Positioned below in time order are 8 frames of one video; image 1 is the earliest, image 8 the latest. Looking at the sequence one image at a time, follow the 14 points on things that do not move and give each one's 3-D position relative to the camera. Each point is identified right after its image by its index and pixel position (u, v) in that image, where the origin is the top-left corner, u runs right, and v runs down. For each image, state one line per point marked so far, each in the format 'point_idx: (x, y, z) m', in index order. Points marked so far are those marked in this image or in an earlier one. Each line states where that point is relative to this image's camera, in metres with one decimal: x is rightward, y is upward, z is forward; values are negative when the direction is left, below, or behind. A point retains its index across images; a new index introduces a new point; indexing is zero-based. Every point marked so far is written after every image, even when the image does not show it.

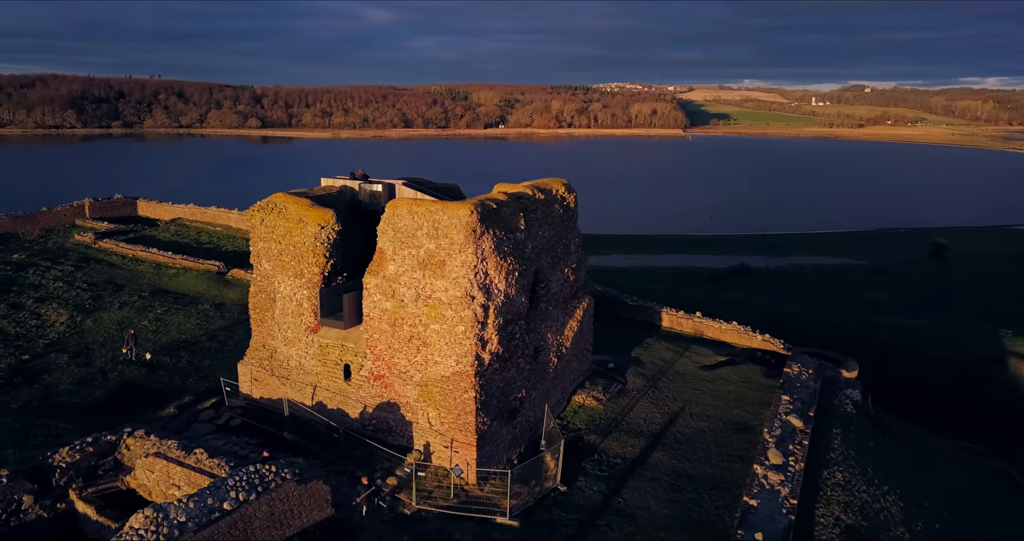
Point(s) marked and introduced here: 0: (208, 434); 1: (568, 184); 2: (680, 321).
0: (-4.3, -2.3, +10.8) m
1: (+0.9, +1.4, +12.3) m
2: (+3.7, -1.1, +16.8) m
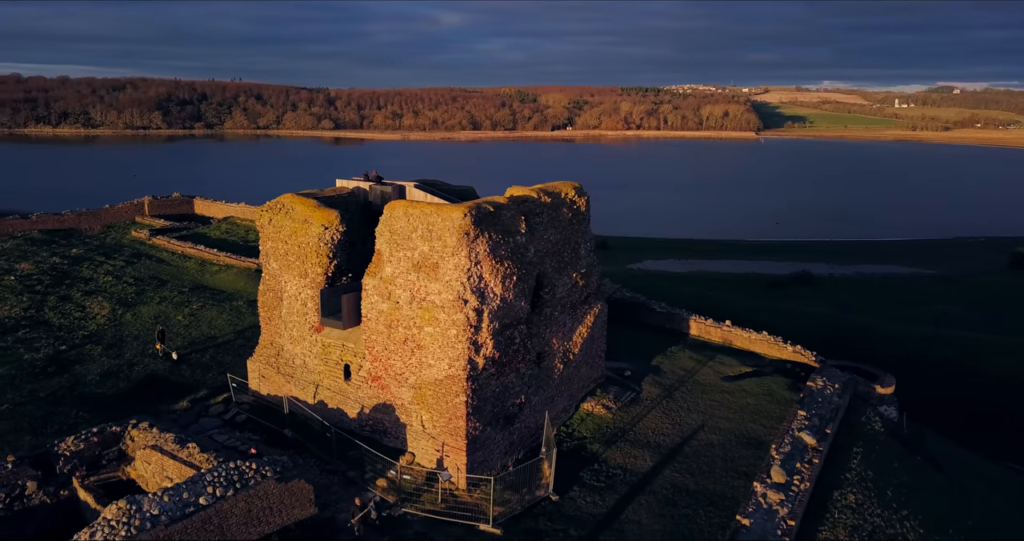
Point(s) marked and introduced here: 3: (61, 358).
0: (-4.3, -2.3, +11.0) m
1: (+1.1, +1.4, +12.1) m
2: (+4.2, -1.3, +16.3) m
3: (-8.6, -1.6, +14.4) m
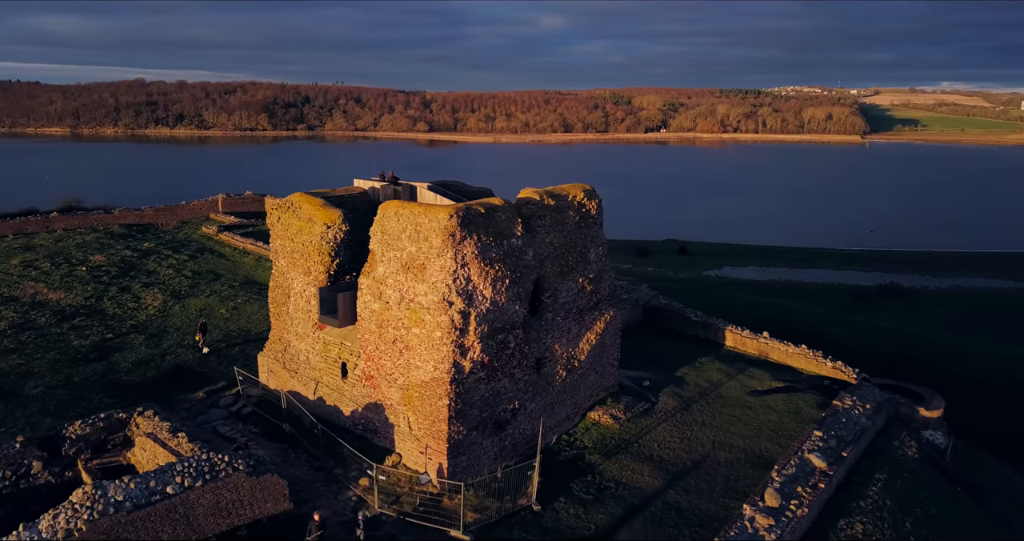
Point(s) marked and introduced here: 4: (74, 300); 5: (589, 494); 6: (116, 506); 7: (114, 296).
0: (-4.4, -2.2, +11.4) m
1: (+1.2, +1.3, +11.8) m
2: (+4.8, -1.4, +15.6) m
3: (-8.2, -1.5, +15.2) m
4: (-10.6, -0.7, +18.3) m
5: (+1.0, -3.0, +10.0) m
6: (-4.0, -2.4, +7.7) m
7: (-9.8, -0.6, +18.6) m
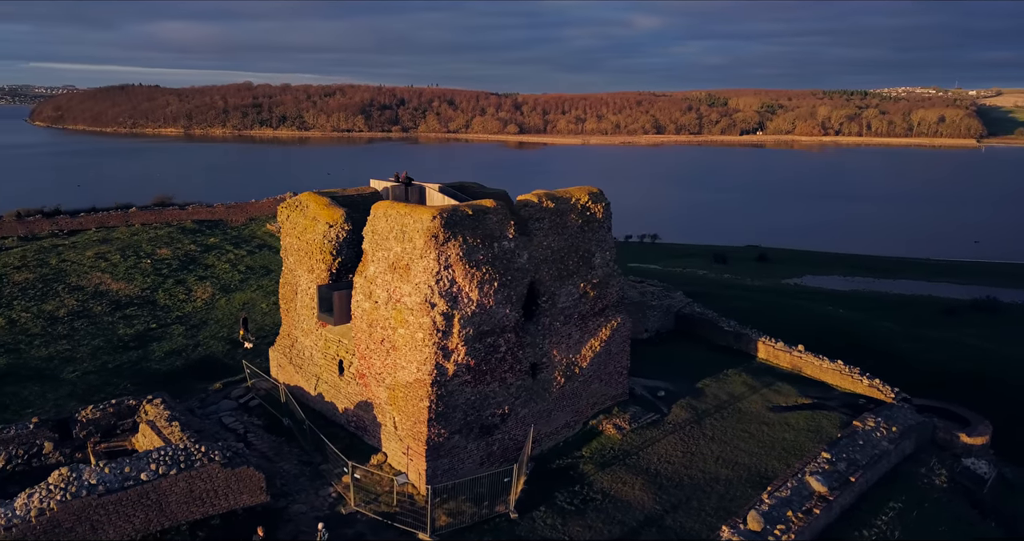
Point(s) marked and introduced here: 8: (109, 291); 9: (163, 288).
0: (-4.4, -2.2, +11.7) m
1: (+1.3, +1.2, +11.5) m
2: (+5.2, -1.6, +14.8) m
3: (-7.7, -1.3, +16.0) m
4: (-9.7, -0.5, +19.3) m
5: (+0.8, -3.0, +9.8) m
6: (-4.5, -2.3, +8.0) m
7: (-8.9, -0.5, +19.6) m
8: (-10.2, -0.5, +19.2) m
9: (-9.0, -0.5, +19.5) m
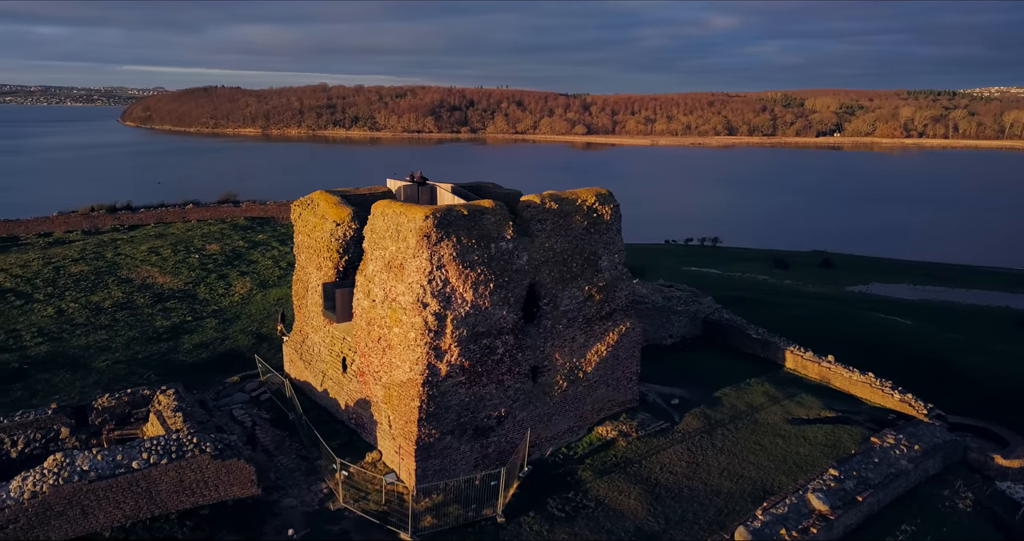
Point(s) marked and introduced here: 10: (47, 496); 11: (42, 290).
0: (-4.3, -2.1, +12.0) m
1: (+1.4, +1.2, +11.3) m
2: (+5.5, -1.7, +14.2) m
3: (-7.2, -1.2, +16.5) m
4: (-8.9, -0.4, +20.0) m
5: (+0.6, -3.1, +9.6) m
6: (-4.7, -2.2, +8.3) m
7: (-8.0, -0.3, +20.2) m
8: (-9.5, -0.4, +20.0) m
9: (-8.2, -0.3, +20.2) m
10: (-4.9, -2.4, +8.1) m
11: (-11.9, -0.5, +19.1) m
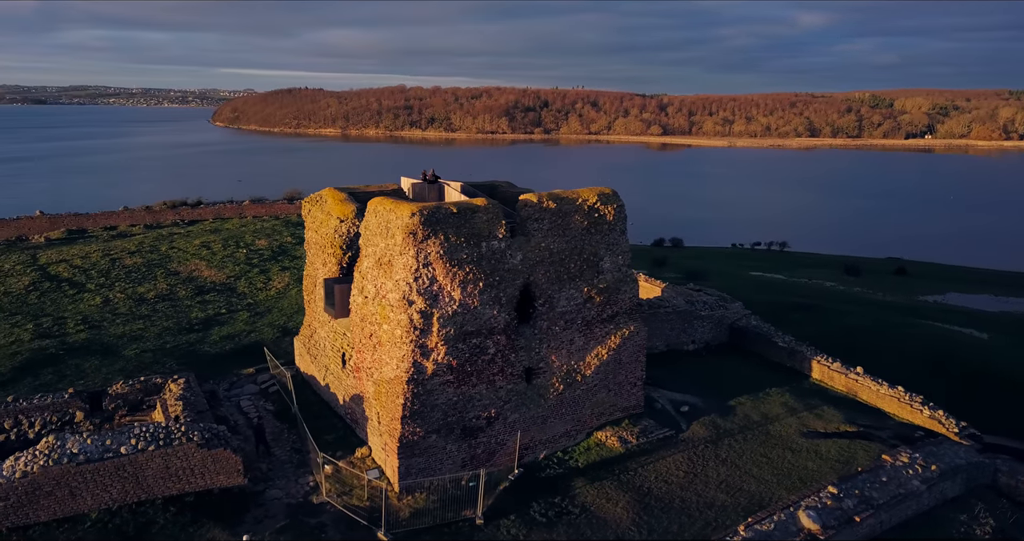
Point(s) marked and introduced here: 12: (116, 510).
0: (-4.3, -2.0, +12.3) m
1: (+1.4, +1.1, +11.0) m
2: (+5.7, -1.9, +13.6) m
3: (-6.7, -1.1, +17.1) m
4: (-8.0, -0.2, +20.7) m
5: (+0.4, -3.1, +9.4) m
6: (-5.1, -2.1, +8.7) m
7: (-7.2, -0.2, +20.8) m
8: (-8.6, -0.2, +20.7) m
9: (-7.3, -0.2, +20.8) m
10: (-5.3, -2.3, +8.4) m
11: (-11.1, -0.3, +20.1) m
12: (-4.6, -2.8, +8.9) m
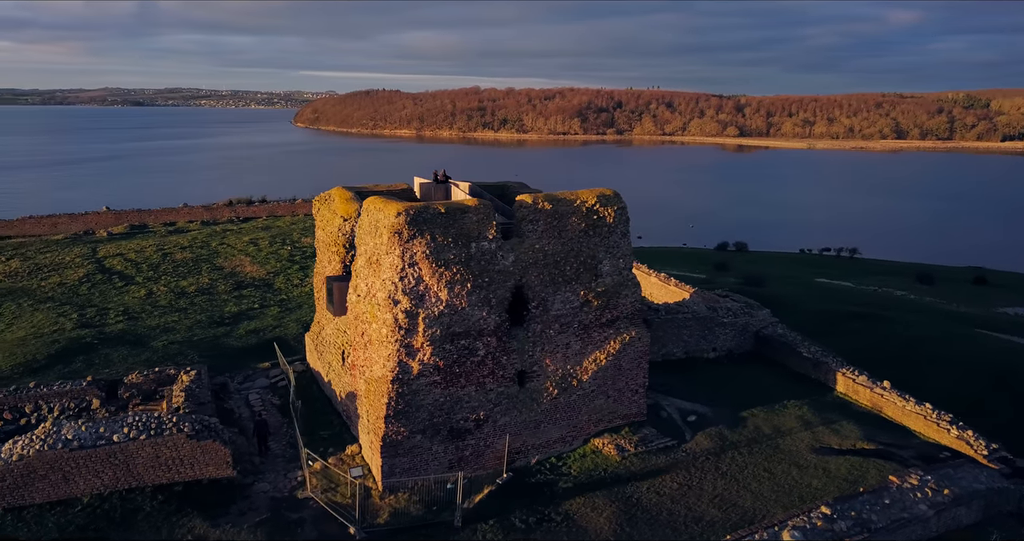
0: (-4.2, -2.0, +12.6) m
1: (+1.4, +1.1, +10.7) m
2: (+5.9, -2.0, +12.9) m
3: (-6.2, -1.0, +17.5) m
4: (-7.1, -0.1, +21.3) m
5: (+0.1, -3.1, +9.3) m
6: (-5.3, -2.0, +9.0) m
7: (-6.2, -0.1, +21.3) m
8: (-7.7, -0.1, +21.4) m
9: (-6.4, -0.1, +21.3) m
10: (-5.6, -2.2, +8.8) m
11: (-10.2, -0.1, +21.0) m
12: (-4.9, -2.7, +9.2) m
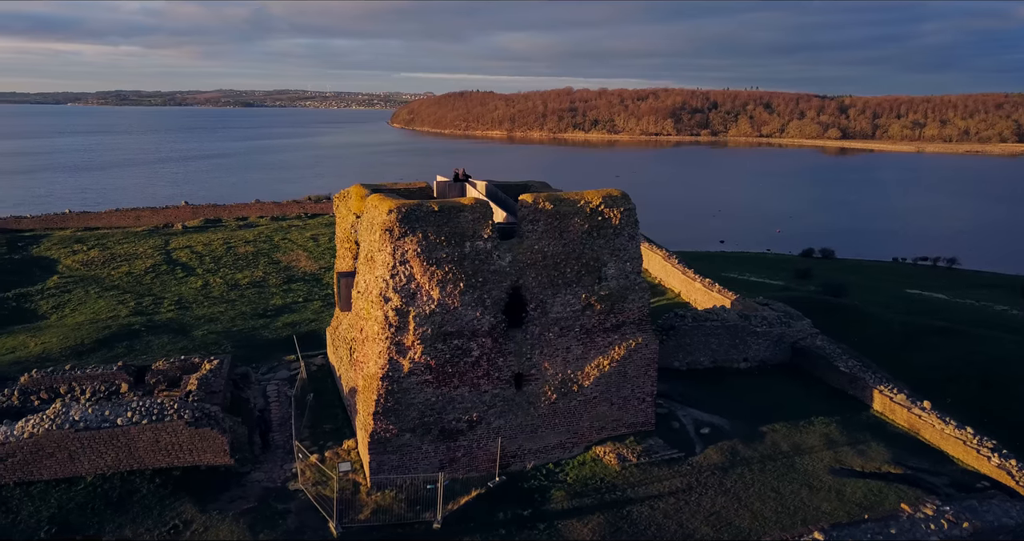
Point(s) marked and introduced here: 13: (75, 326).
0: (-4.0, -1.9, +12.9) m
1: (+1.4, +1.0, +10.4) m
2: (+6.0, -2.2, +12.0) m
3: (-5.3, -0.8, +18.0) m
4: (-5.8, +0.1, +21.9) m
5: (-0.1, -3.1, +9.1) m
6: (-5.5, -1.9, +9.5) m
7: (-4.9, 0.0, +21.8) m
8: (-6.3, +0.1, +22.0) m
9: (-5.0, +0.1, +21.8) m
10: (-5.8, -2.0, +9.3) m
11: (-8.9, +0.1, +22.0) m
12: (-5.1, -2.6, +9.6) m
13: (-9.3, -1.2, +16.1) m
